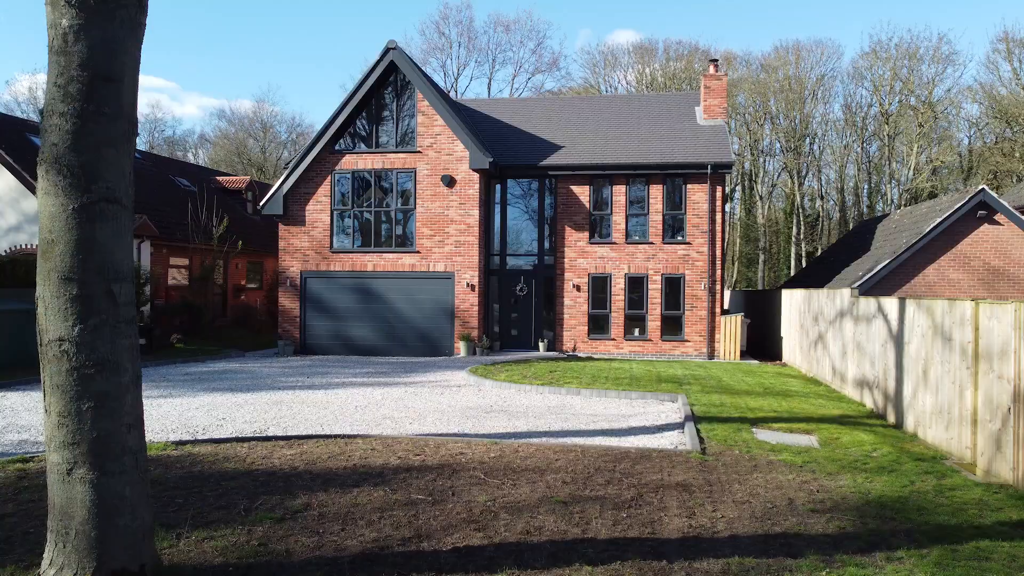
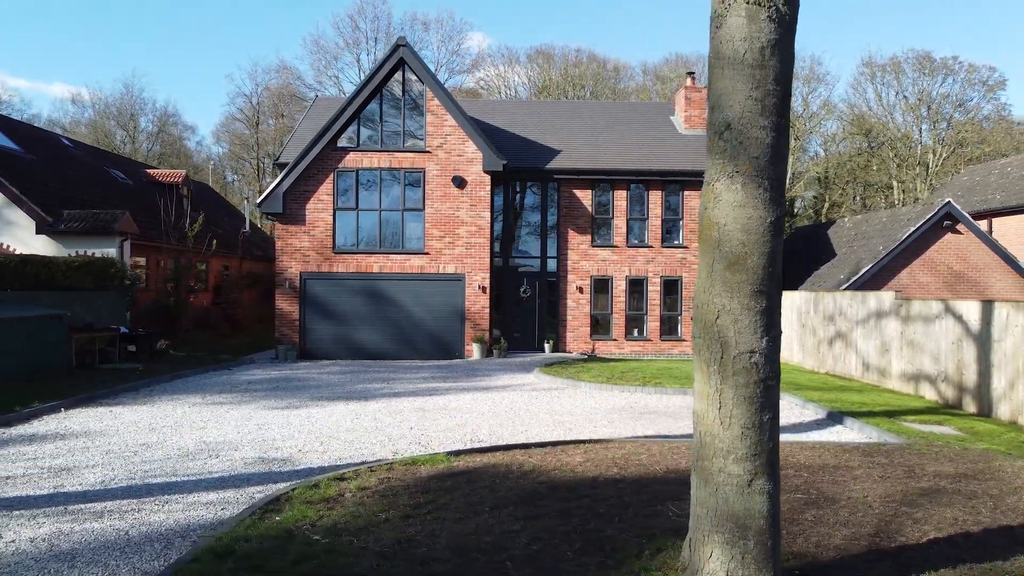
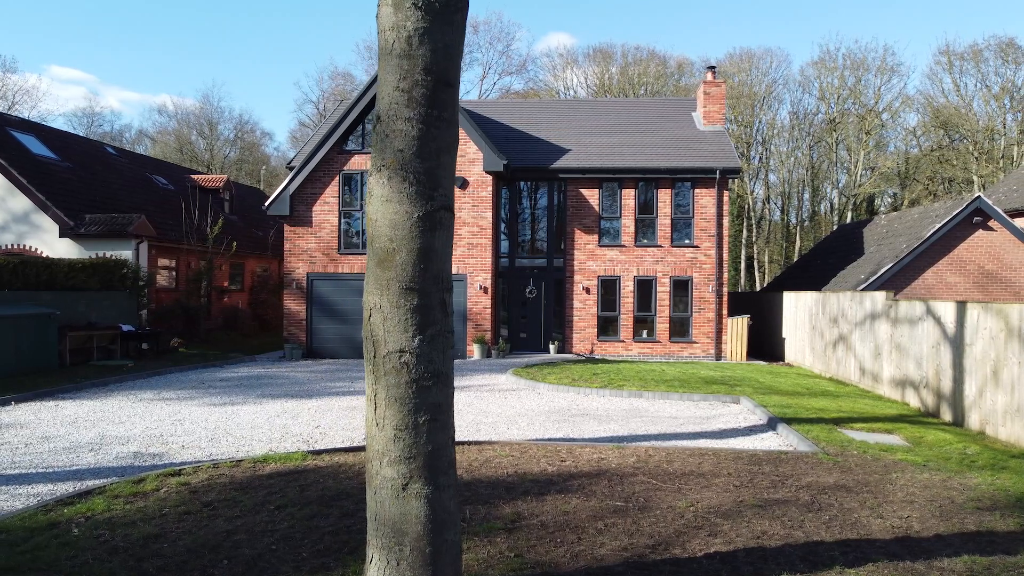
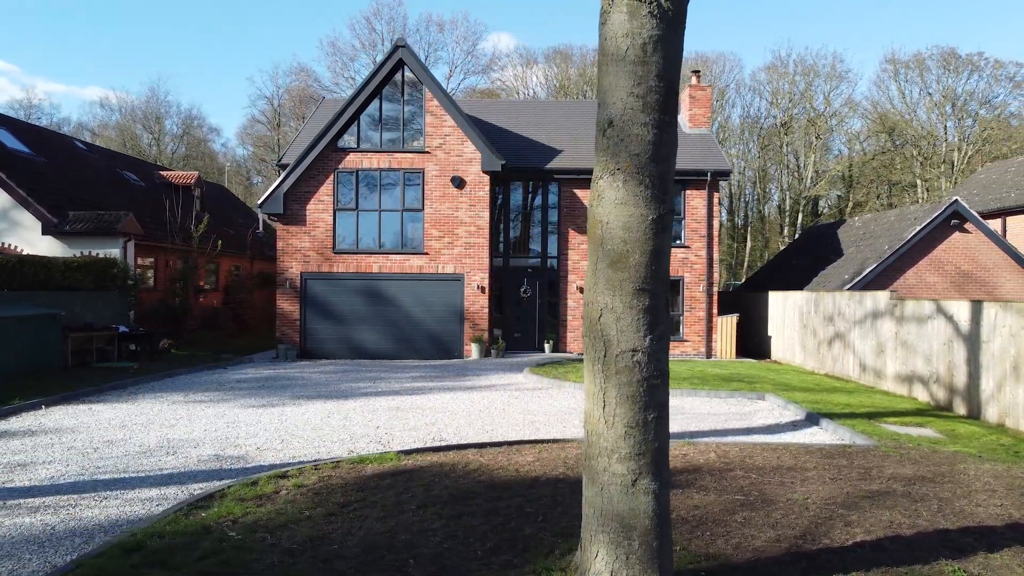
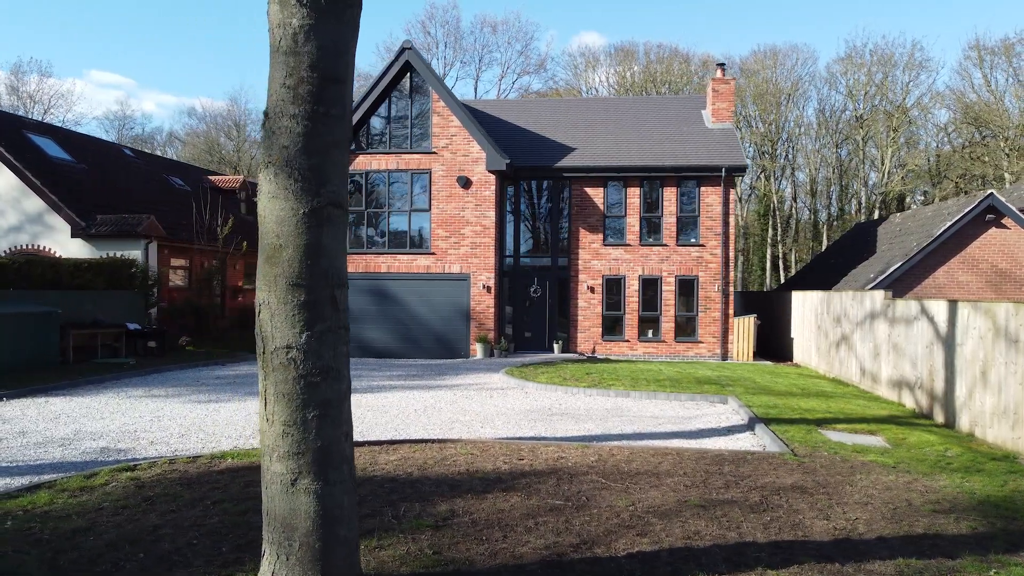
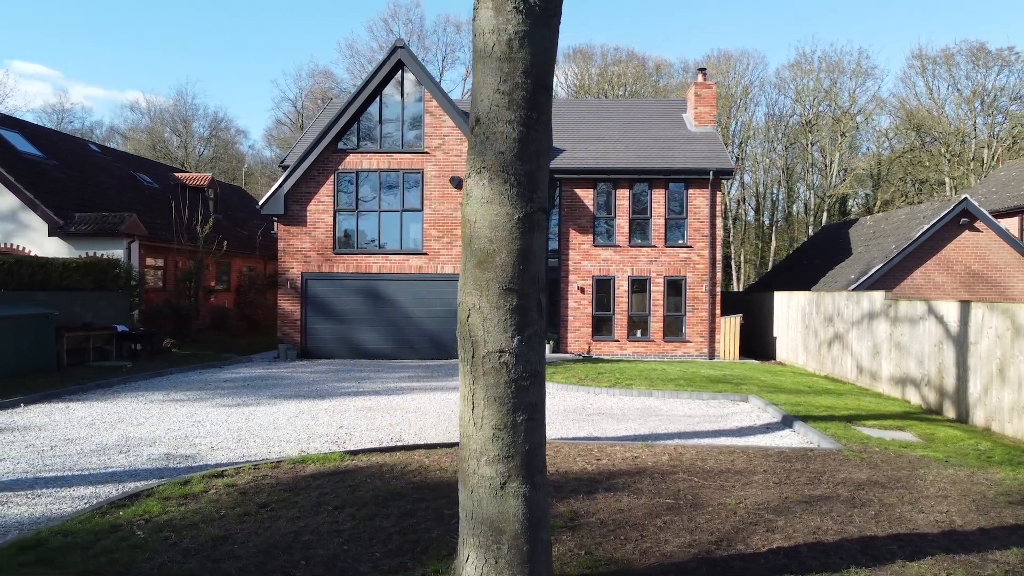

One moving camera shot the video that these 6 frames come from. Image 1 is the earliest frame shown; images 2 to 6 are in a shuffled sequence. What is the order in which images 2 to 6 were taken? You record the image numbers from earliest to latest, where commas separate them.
5, 3, 6, 4, 2
